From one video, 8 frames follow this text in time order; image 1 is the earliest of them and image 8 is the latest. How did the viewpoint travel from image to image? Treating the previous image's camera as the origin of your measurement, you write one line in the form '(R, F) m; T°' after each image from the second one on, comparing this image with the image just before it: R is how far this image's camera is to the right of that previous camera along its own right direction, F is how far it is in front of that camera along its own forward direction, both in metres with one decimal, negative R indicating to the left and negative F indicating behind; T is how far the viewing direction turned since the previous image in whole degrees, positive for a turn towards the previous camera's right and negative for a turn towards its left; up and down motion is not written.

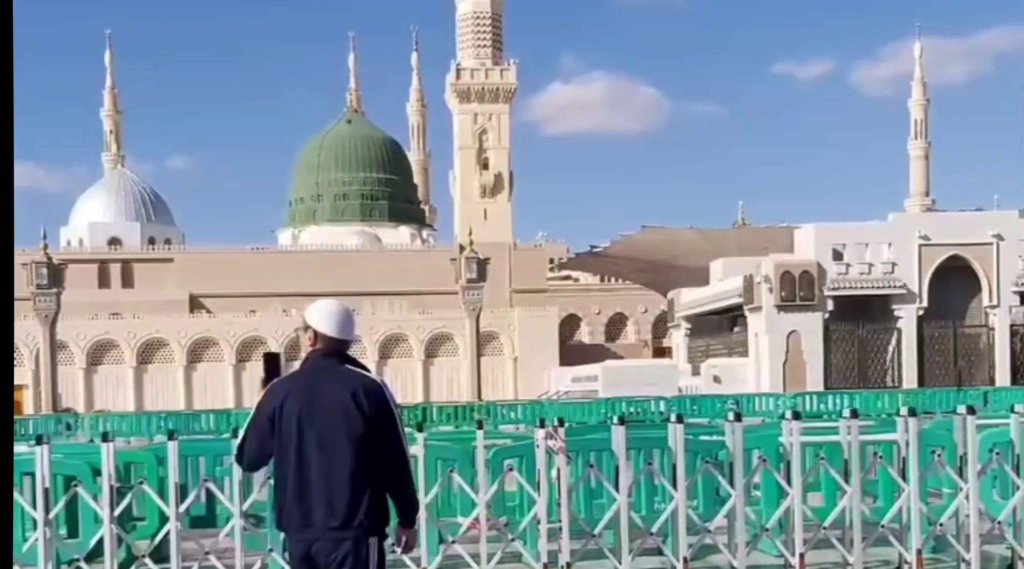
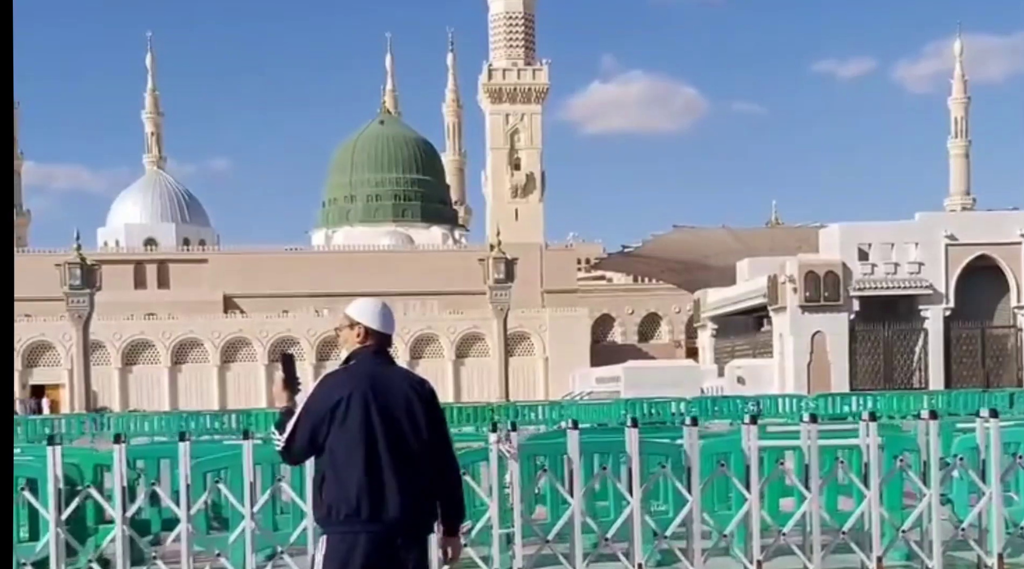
(+0.5, -0.1) m; -2°
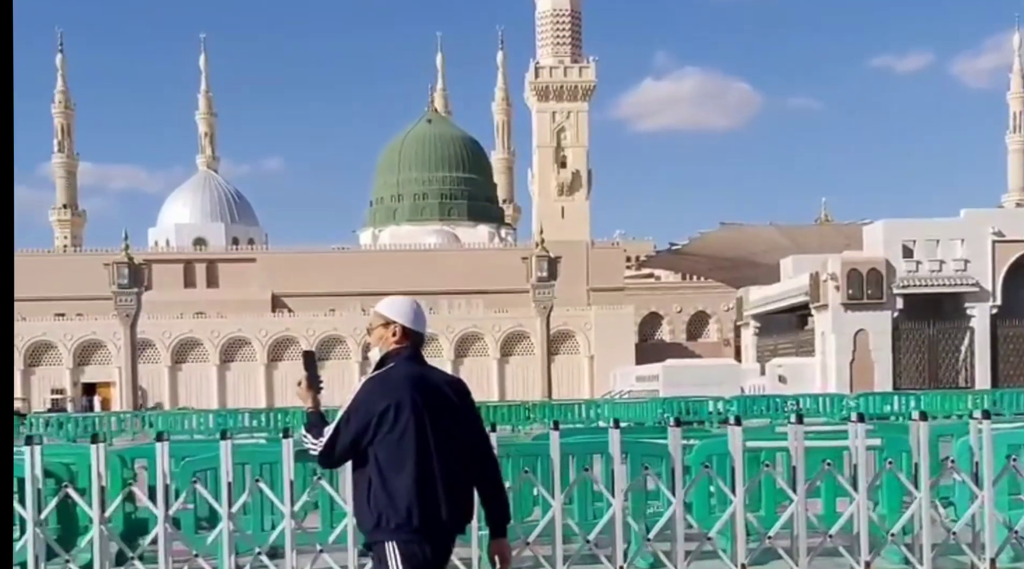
(+0.5, 0.0) m; -3°
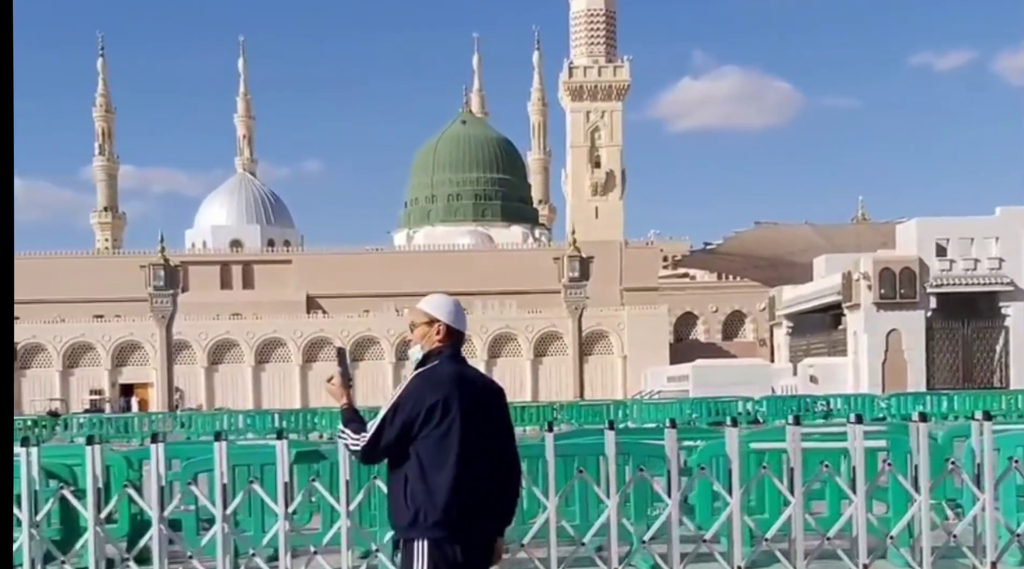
(+0.3, 0.0) m; -2°
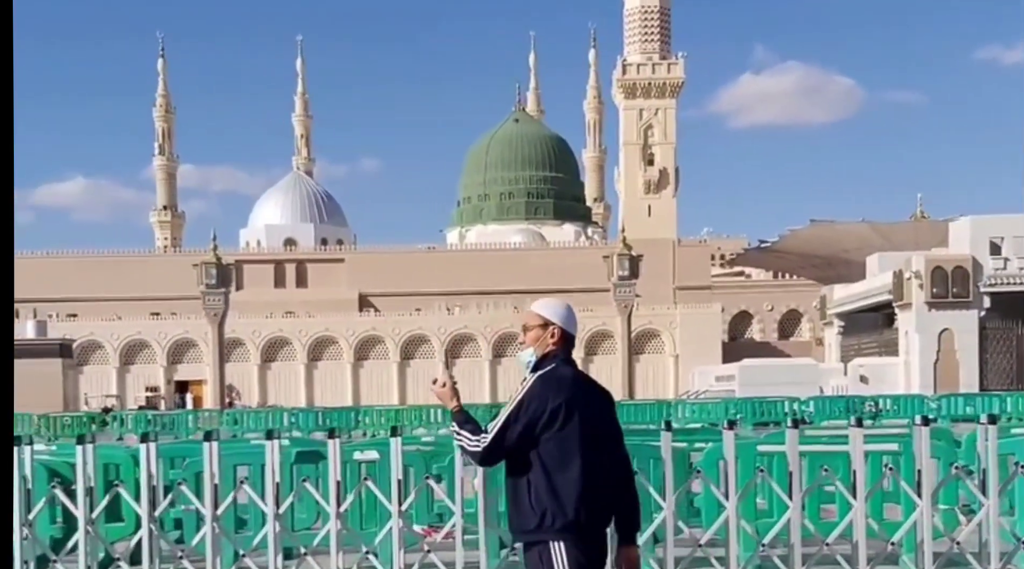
(+0.5, +0.1) m; -3°
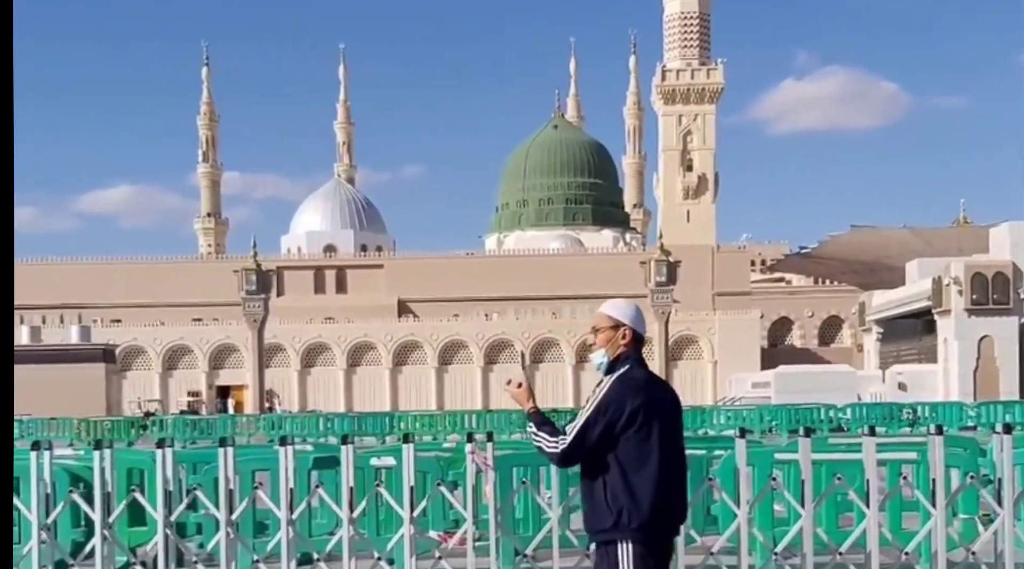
(+0.2, 0.0) m; -2°
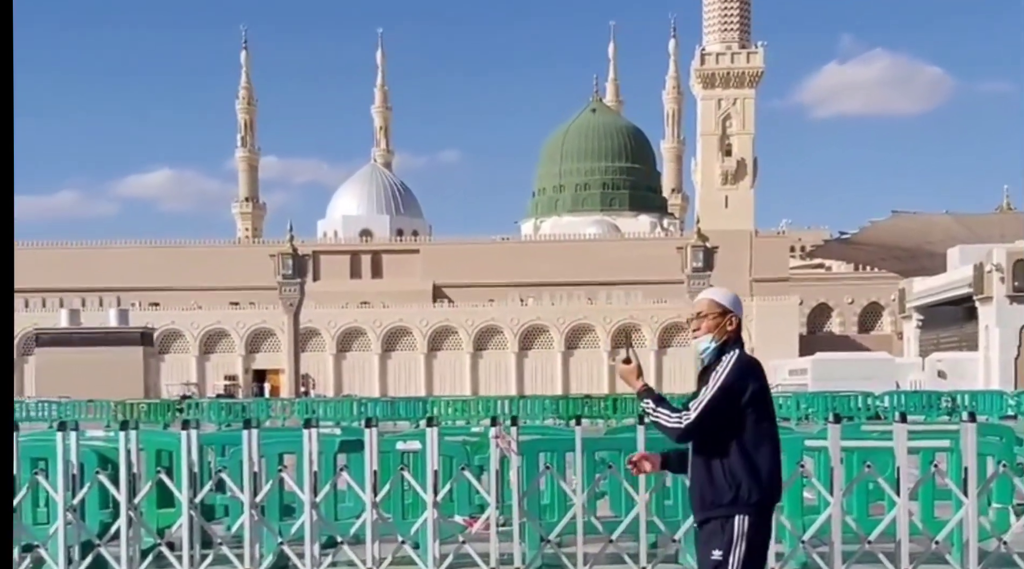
(+0.1, +0.1) m; -2°
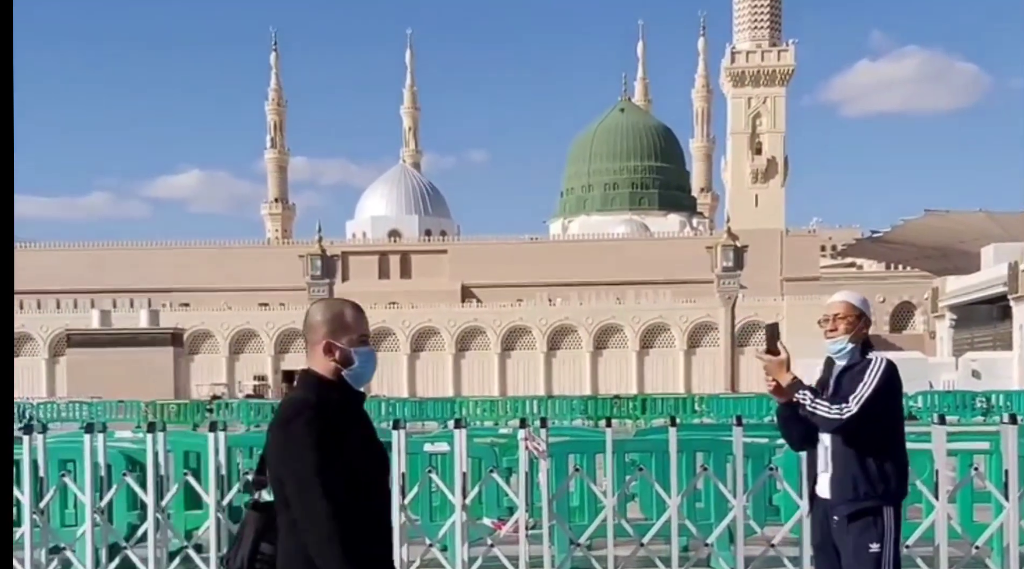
(0.0, +0.1) m; -1°
